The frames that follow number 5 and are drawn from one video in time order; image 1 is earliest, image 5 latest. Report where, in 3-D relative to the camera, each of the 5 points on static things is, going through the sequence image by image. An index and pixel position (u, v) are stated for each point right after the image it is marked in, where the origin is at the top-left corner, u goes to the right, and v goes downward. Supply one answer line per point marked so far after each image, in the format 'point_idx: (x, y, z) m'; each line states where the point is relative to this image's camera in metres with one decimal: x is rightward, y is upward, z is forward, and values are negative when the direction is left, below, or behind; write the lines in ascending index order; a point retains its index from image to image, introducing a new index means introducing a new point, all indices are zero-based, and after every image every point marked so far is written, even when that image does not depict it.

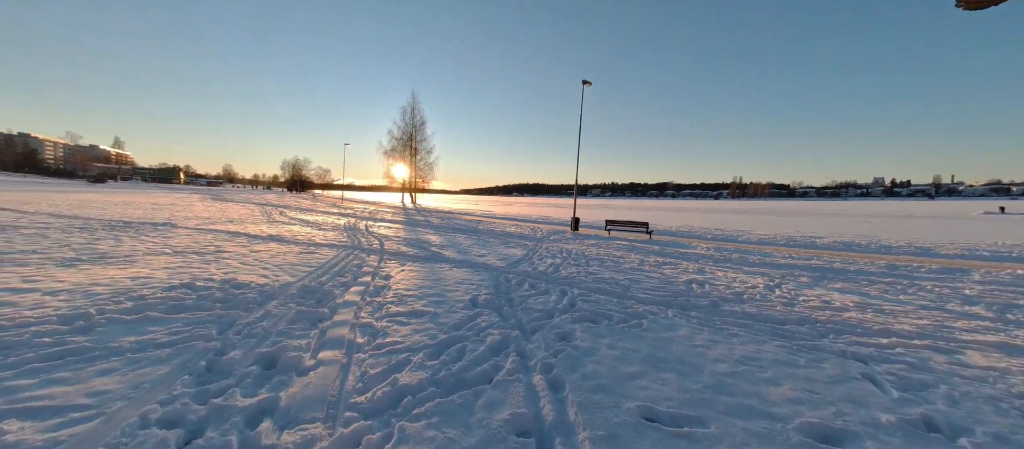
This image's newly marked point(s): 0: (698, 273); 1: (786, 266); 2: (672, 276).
0: (+4.4, -1.2, +8.0) m
1: (+7.8, -1.2, +9.4) m
2: (+3.6, -1.2, +7.6) m
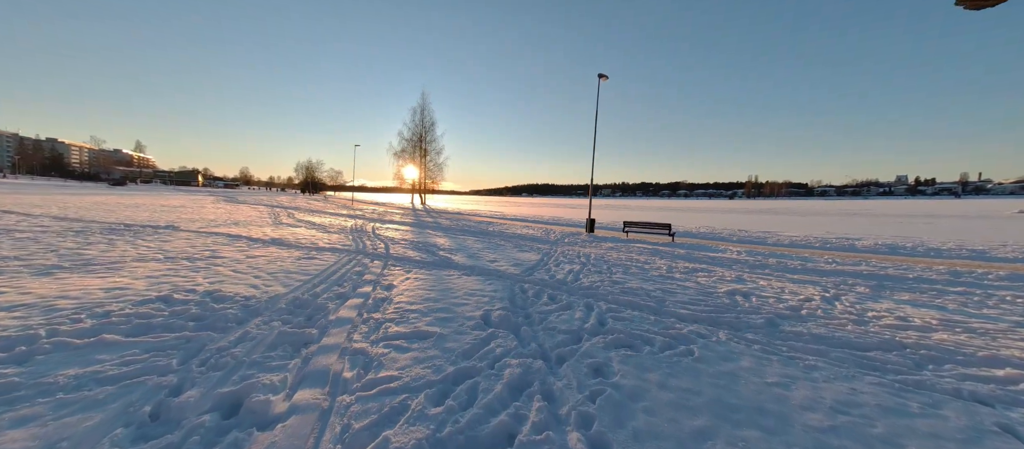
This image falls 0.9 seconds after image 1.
0: (+4.8, -1.2, +7.1) m
1: (+8.1, -1.2, +8.4) m
2: (+4.0, -1.2, +6.7) m
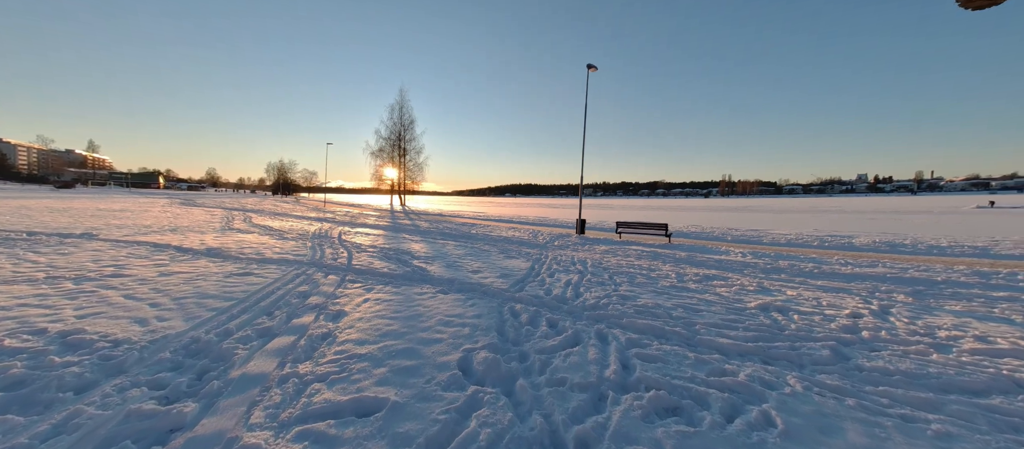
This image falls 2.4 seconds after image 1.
0: (+4.6, -1.2, +6.1) m
1: (+7.8, -1.2, +7.5) m
2: (+3.8, -1.3, +5.6) m
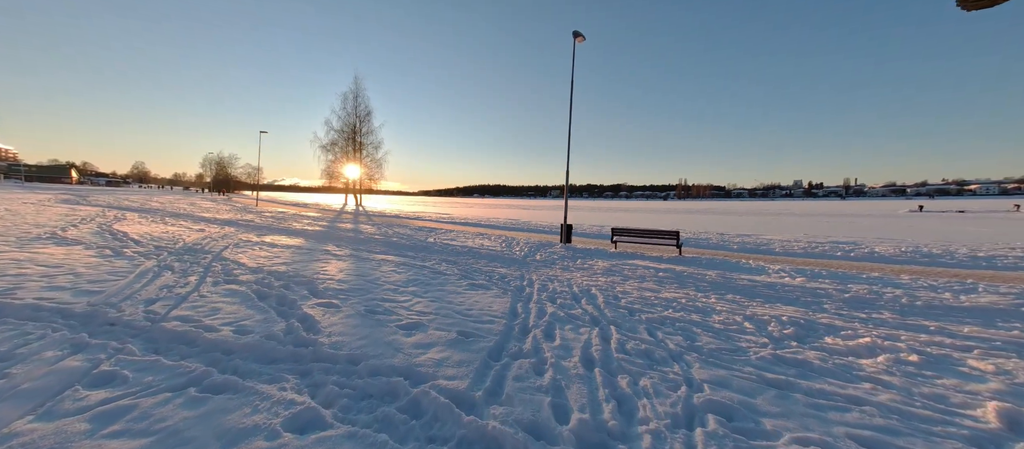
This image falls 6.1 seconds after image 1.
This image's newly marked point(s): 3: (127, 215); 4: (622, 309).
0: (+4.2, -1.4, +3.3) m
1: (+7.4, -1.4, +5.1) m
2: (+3.5, -1.4, +2.8) m
3: (-16.5, +0.4, +14.5) m
4: (+1.6, -1.2, +4.9) m
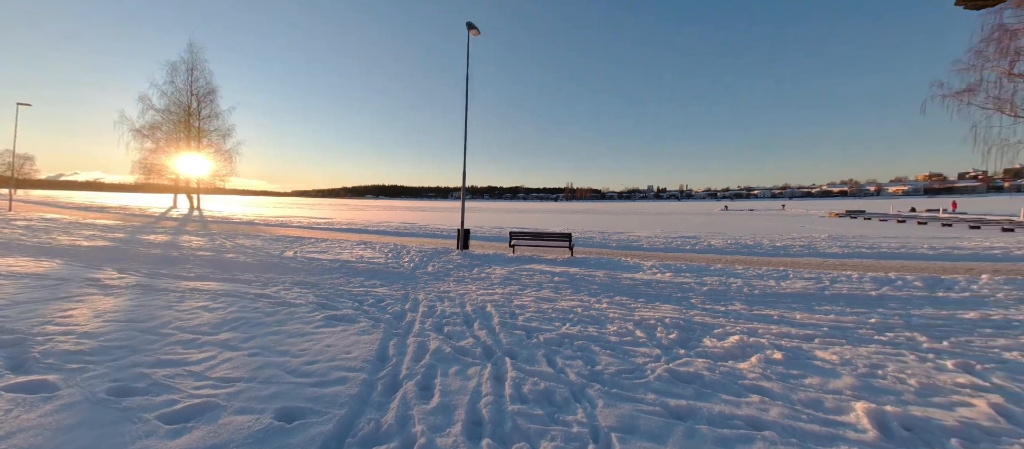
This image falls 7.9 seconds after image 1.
0: (+3.1, -1.5, +3.5) m
1: (+5.5, -1.4, +6.1) m
2: (+2.5, -1.5, +2.8) m
3: (-20.2, -0.1, +7.9) m
4: (+0.1, -1.3, +4.2) m
